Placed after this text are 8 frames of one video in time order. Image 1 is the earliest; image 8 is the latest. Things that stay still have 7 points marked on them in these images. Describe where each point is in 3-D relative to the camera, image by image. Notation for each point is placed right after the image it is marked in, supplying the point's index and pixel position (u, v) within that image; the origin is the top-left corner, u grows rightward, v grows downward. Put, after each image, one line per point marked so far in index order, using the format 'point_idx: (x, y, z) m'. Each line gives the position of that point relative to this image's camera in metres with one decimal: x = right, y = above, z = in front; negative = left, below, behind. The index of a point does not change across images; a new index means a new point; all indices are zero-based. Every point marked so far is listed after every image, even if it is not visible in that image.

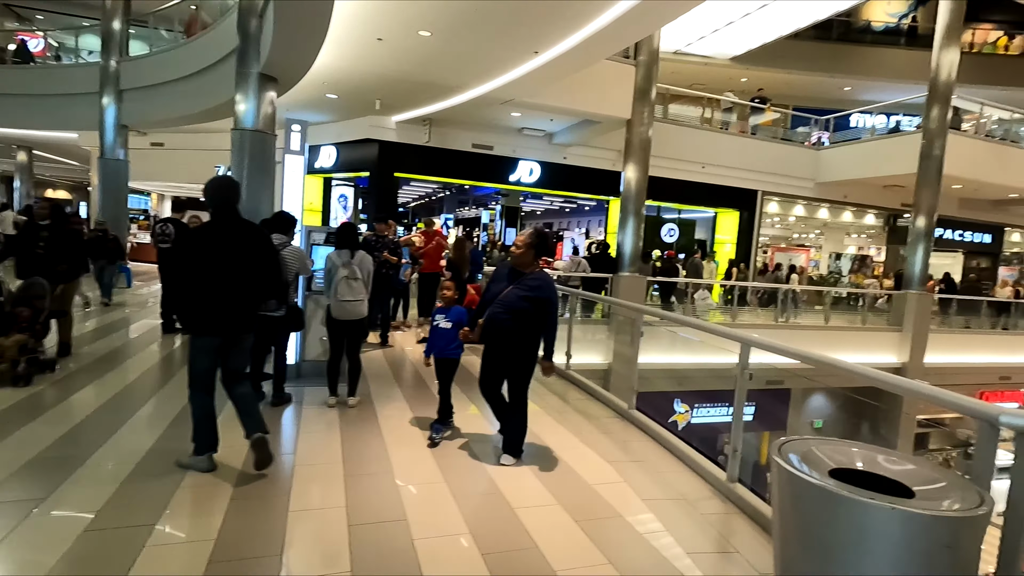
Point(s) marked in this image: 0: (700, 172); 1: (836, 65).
0: (+4.3, +2.7, +12.4) m
1: (+9.6, +6.6, +15.8) m
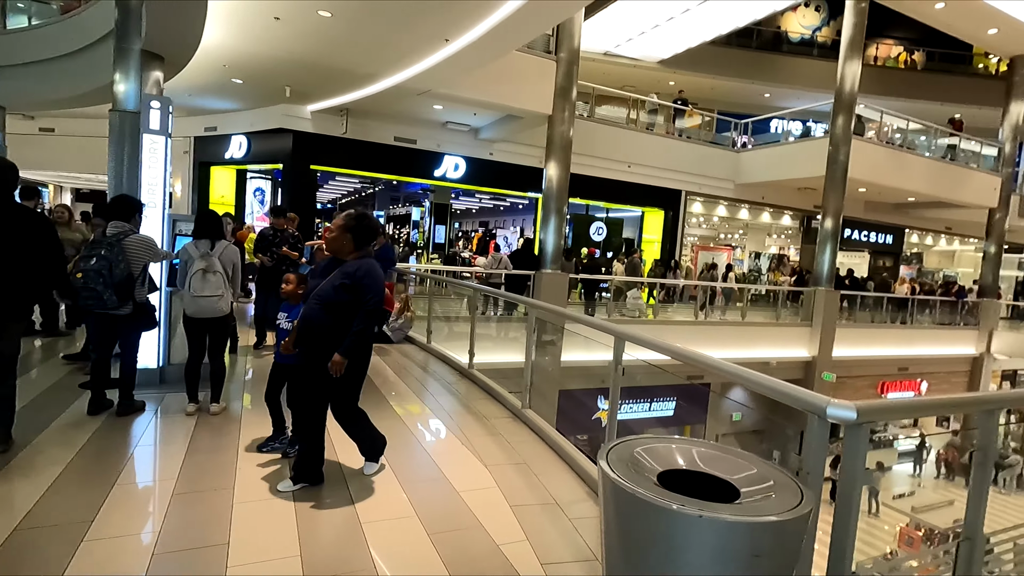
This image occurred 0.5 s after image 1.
0: (+2.6, +2.7, +12.6) m
1: (+7.5, +6.6, +16.5) m
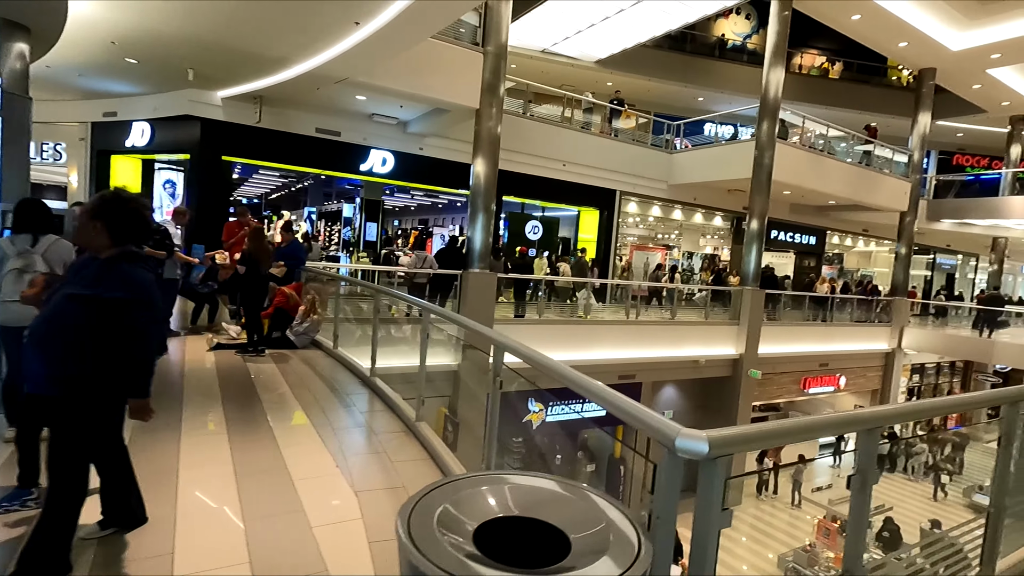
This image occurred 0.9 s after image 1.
0: (+1.1, +2.8, +12.5) m
1: (+5.6, +6.7, +16.8) m
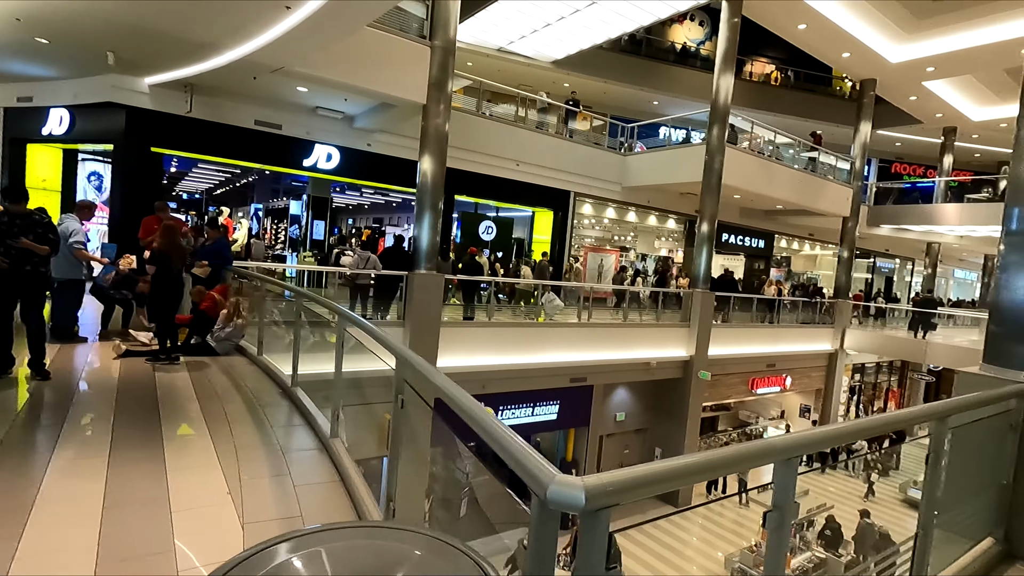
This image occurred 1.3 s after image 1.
0: (+0.1, +2.7, +12.3) m
1: (+4.2, +6.6, +17.0) m
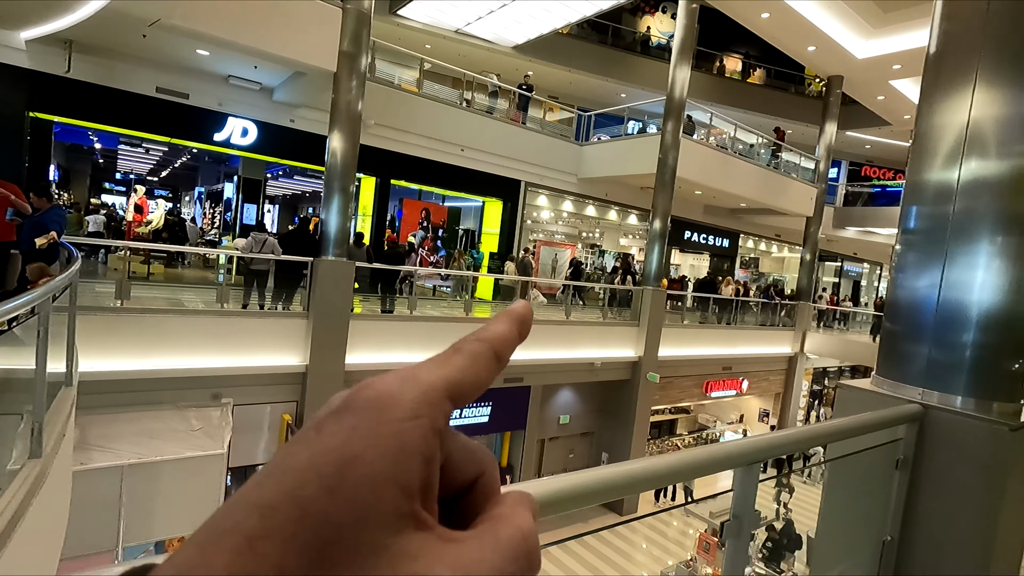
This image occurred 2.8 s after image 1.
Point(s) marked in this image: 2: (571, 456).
0: (-1.1, +2.9, +11.6) m
1: (+3.0, +6.7, +16.4) m
2: (+1.3, -3.6, +11.5) m
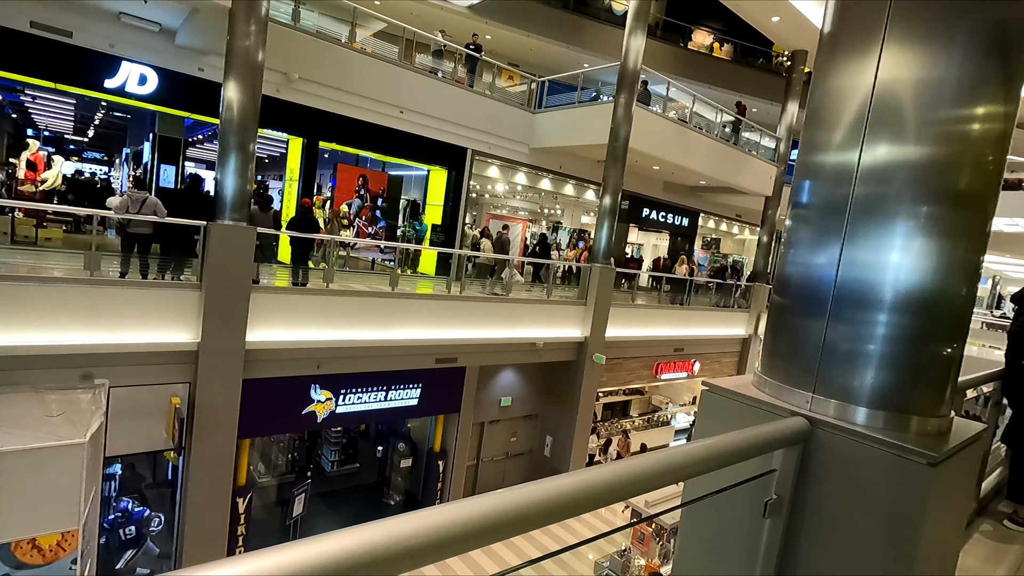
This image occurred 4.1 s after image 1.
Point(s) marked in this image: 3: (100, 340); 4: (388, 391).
0: (-2.2, +3.4, +10.8) m
1: (+1.7, +7.3, +15.6) m
2: (0.0, -3.1, +11.1) m
3: (-4.4, -0.6, +5.8) m
4: (-1.9, -1.6, +8.4) m
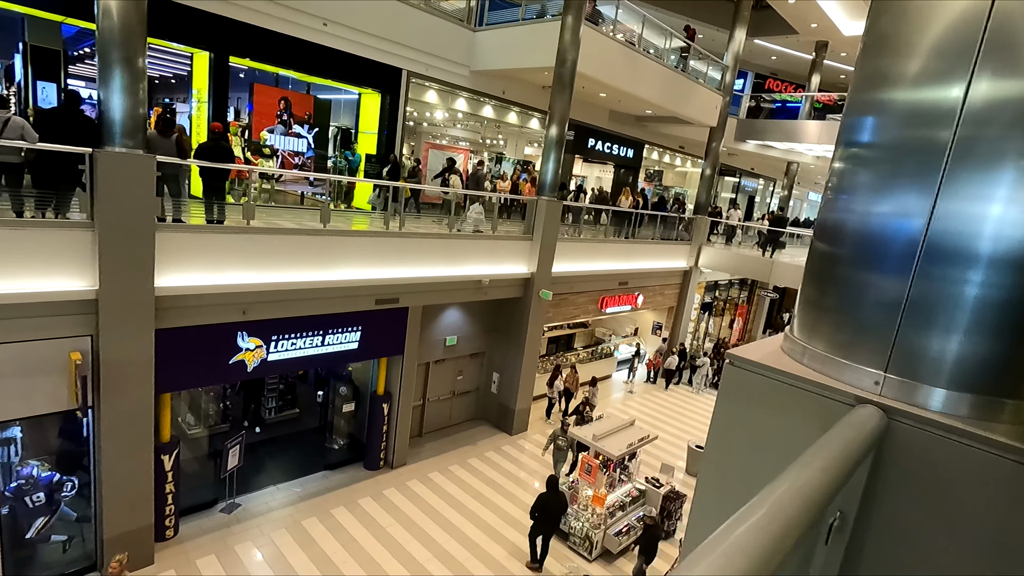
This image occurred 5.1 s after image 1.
0: (-3.4, +4.6, +9.6) m
1: (0.0, +9.1, +14.2) m
2: (-1.1, -1.8, +10.9) m
3: (-5.0, 0.0, +4.9) m
4: (-2.7, -0.7, +7.9) m
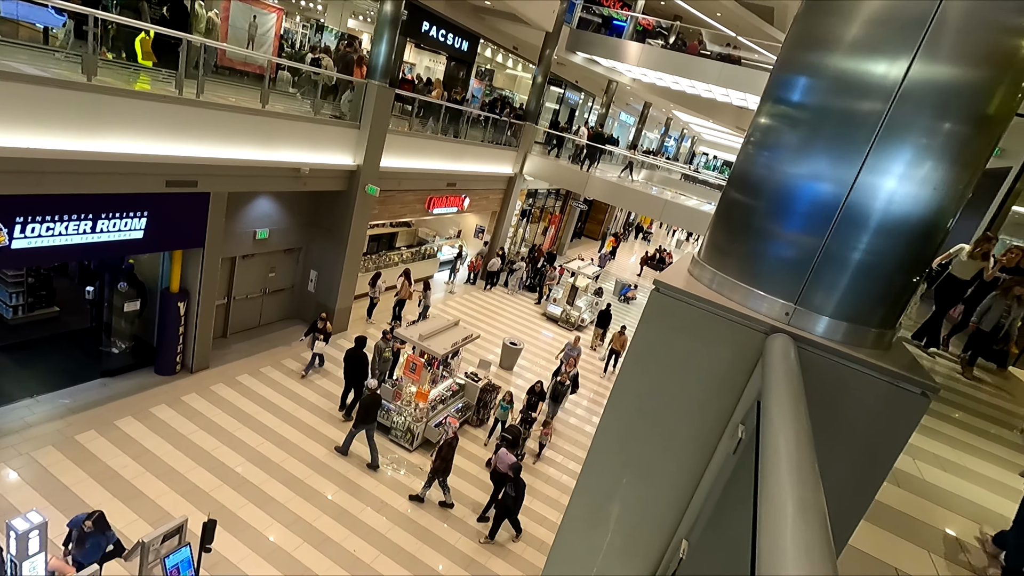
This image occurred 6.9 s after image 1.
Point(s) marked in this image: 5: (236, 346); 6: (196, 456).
0: (-5.7, +6.3, +6.9) m
1: (-3.7, +11.6, +11.5) m
2: (-4.5, +0.2, +10.0) m
3: (-6.1, +1.0, +2.8) m
4: (-5.0, +0.8, +6.4) m
5: (-4.8, -1.0, +9.3) m
6: (-3.9, -2.1, +6.6) m
